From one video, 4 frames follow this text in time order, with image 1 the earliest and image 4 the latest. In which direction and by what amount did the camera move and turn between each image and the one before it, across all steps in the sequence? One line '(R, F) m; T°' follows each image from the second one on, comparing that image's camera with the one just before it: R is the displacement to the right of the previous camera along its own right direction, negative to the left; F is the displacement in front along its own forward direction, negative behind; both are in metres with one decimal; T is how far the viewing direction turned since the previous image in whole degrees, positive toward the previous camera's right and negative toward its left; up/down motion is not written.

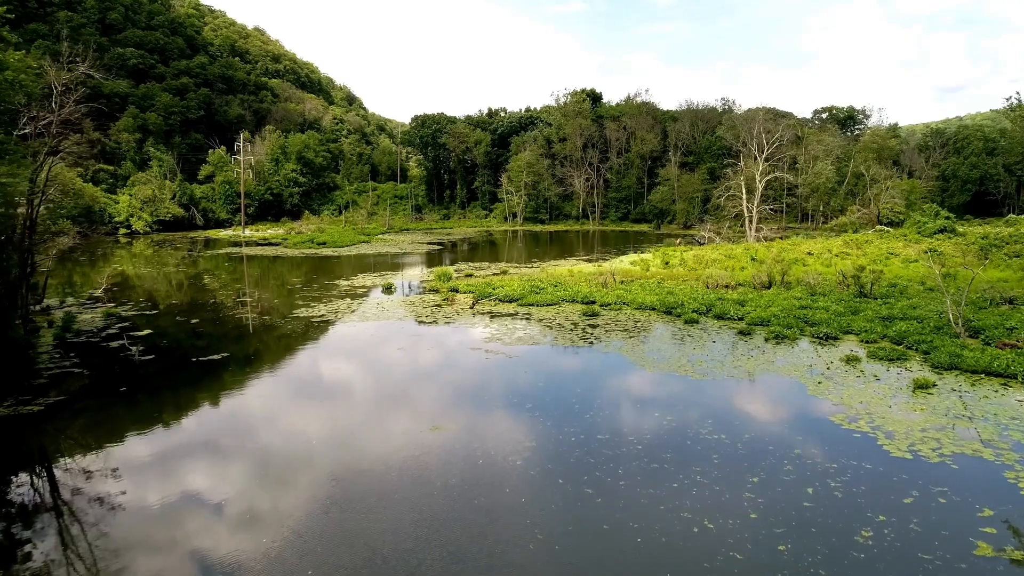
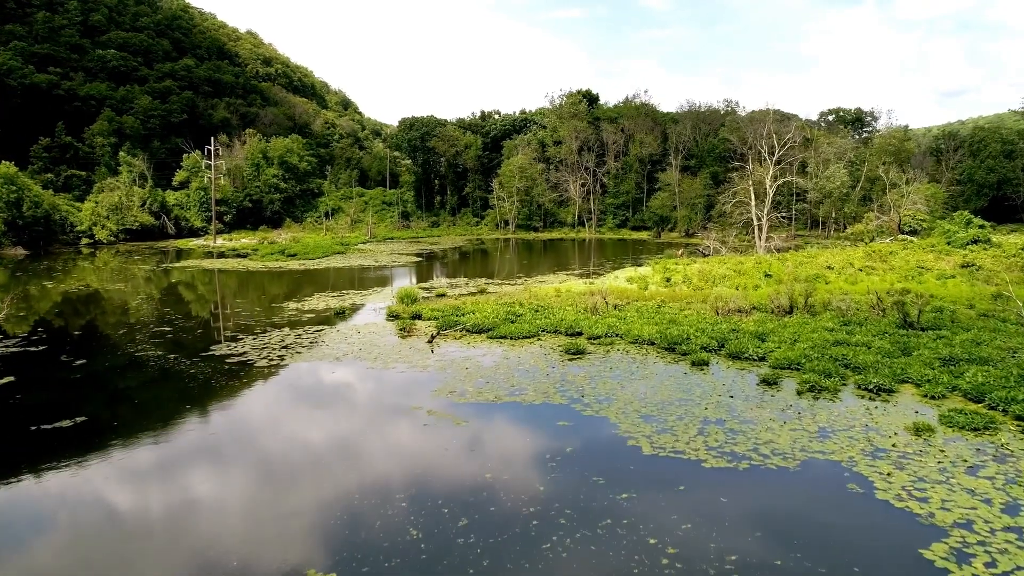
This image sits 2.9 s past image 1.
(+1.0, +3.6) m; 0°
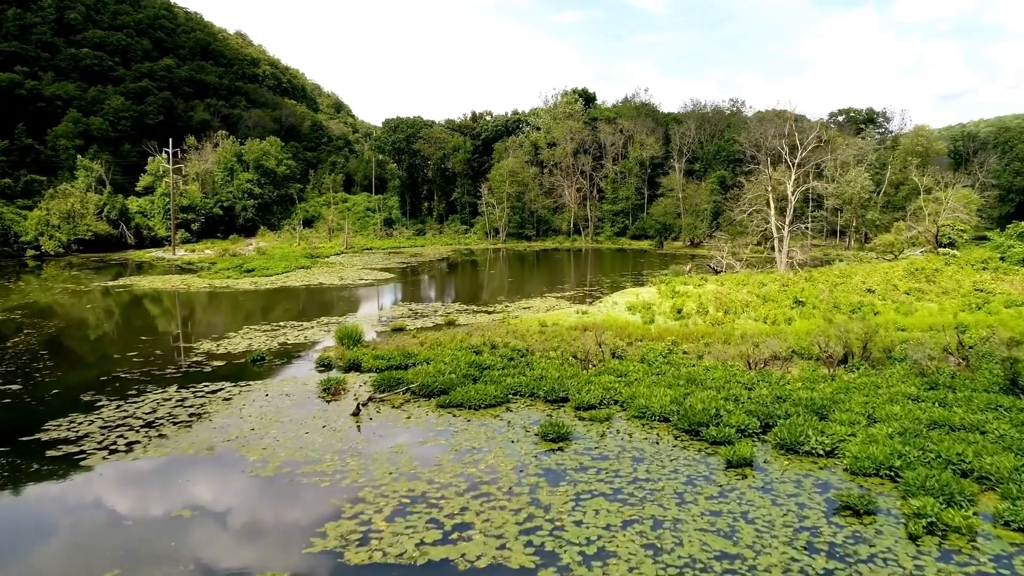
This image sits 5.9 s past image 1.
(+0.9, +4.6) m; 0°
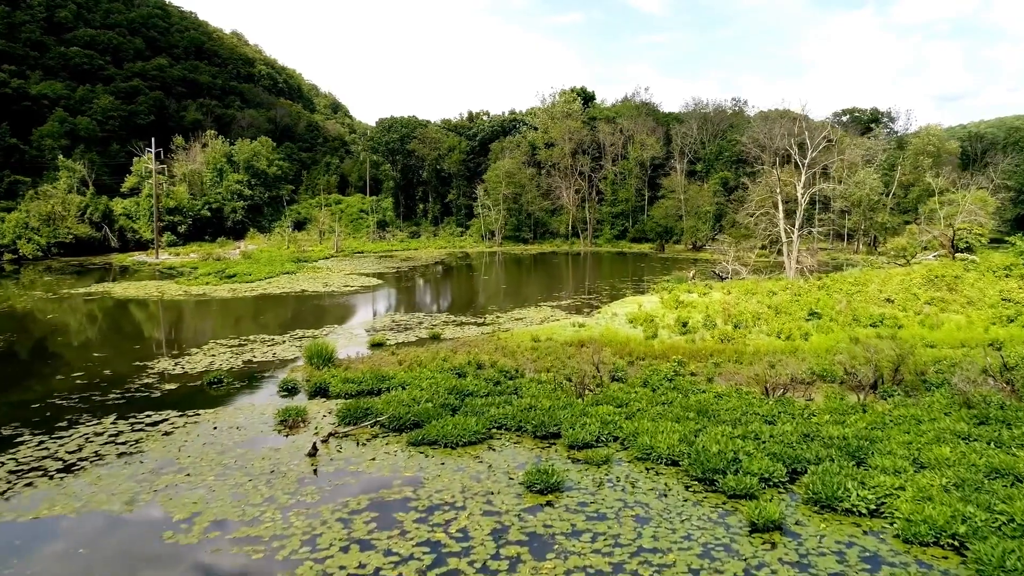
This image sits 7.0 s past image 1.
(+0.3, +1.7) m; 0°
